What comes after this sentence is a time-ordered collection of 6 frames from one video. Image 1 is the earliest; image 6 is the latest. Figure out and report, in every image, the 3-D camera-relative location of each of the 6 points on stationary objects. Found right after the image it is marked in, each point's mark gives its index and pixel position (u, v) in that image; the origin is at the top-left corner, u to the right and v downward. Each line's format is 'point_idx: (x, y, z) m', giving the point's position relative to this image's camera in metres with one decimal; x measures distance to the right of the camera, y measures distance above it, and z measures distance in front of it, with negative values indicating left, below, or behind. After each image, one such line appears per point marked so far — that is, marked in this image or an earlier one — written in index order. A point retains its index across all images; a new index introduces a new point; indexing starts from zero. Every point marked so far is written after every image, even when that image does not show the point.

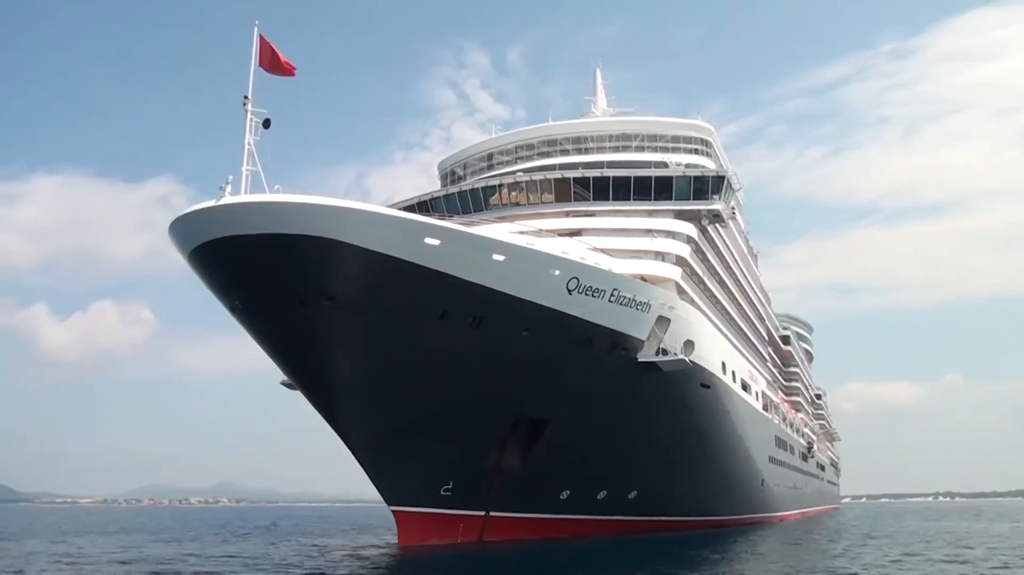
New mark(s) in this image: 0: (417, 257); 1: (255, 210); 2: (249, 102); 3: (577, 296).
0: (-1.8, +0.5, +12.8) m
1: (-4.1, +1.2, +12.0) m
2: (-4.3, +3.0, +12.3) m
3: (+1.2, -0.2, +14.8) m
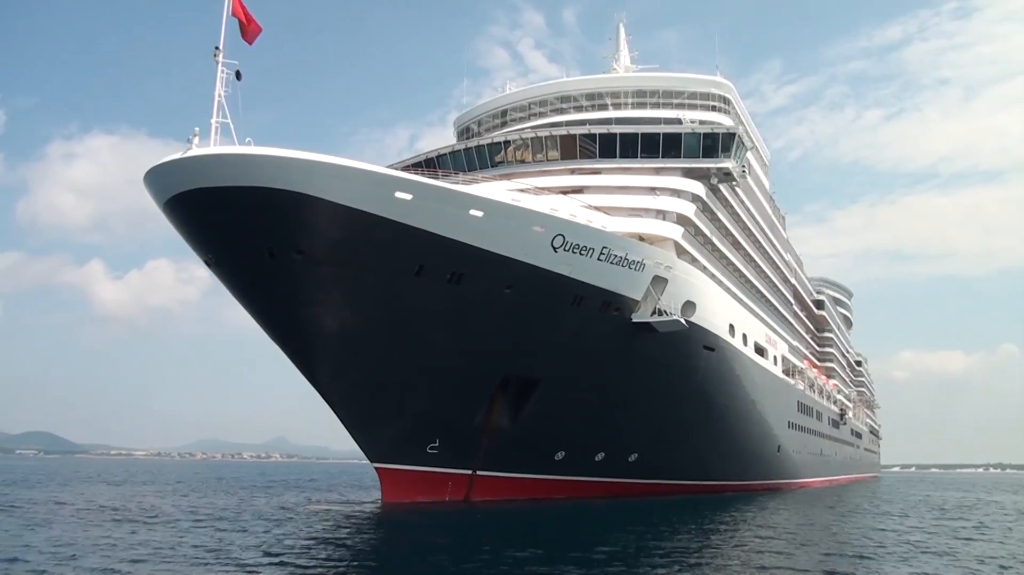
0: (-2.1, +1.2, +12.6) m
1: (-4.6, +1.9, +11.9) m
2: (-4.6, +3.7, +12.1) m
3: (+0.9, +0.6, +14.5) m
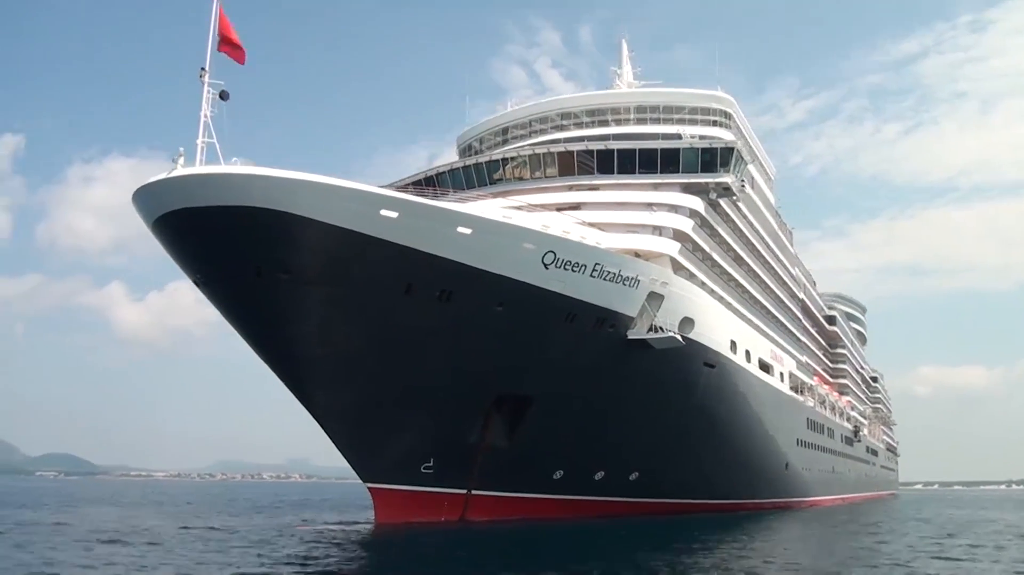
0: (-2.3, +0.9, +12.6) m
1: (-4.8, +1.6, +11.9) m
2: (-4.9, +3.4, +12.2) m
3: (+0.8, +0.3, +14.4) m
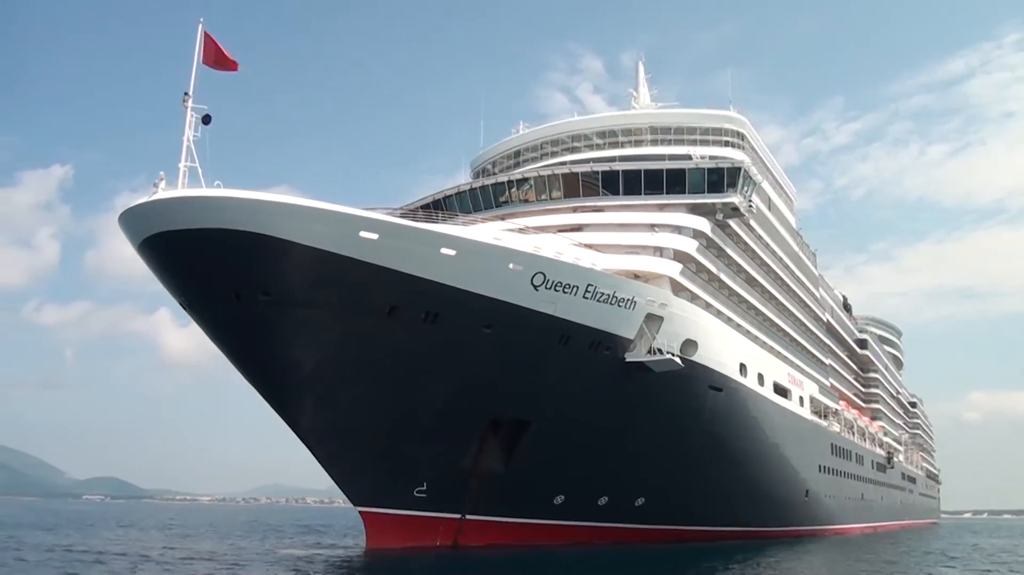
0: (-2.6, +0.6, +12.6) m
1: (-5.1, +1.3, +12.0) m
2: (-5.1, +3.0, +12.4) m
3: (+0.6, -0.1, +14.2) m
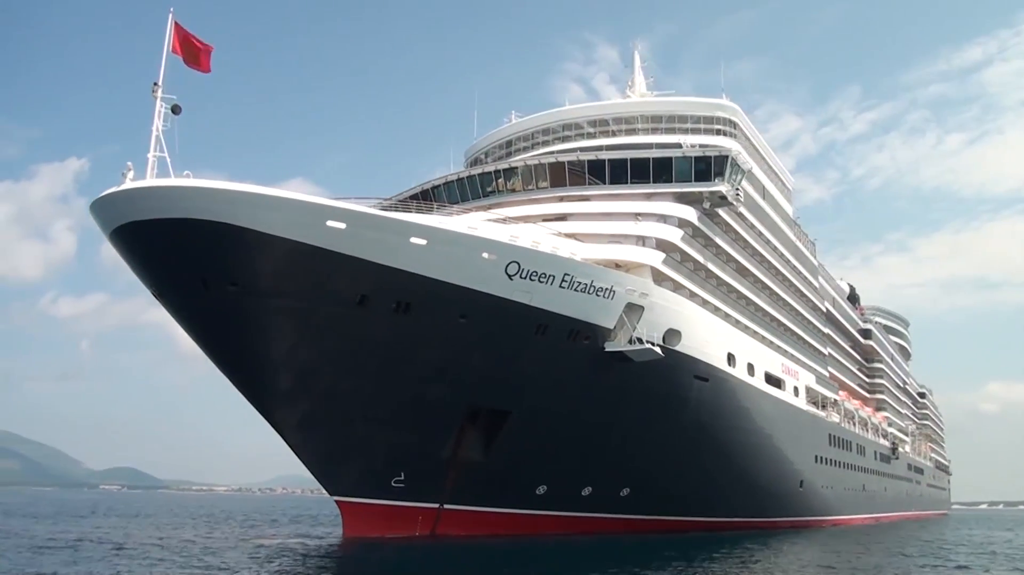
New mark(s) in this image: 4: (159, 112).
0: (-3.1, +0.7, +12.5) m
1: (-5.5, +1.4, +12.0) m
2: (-5.6, +3.2, +12.3) m
3: (+0.2, +0.1, +14.1) m
4: (-5.6, +2.8, +12.2) m
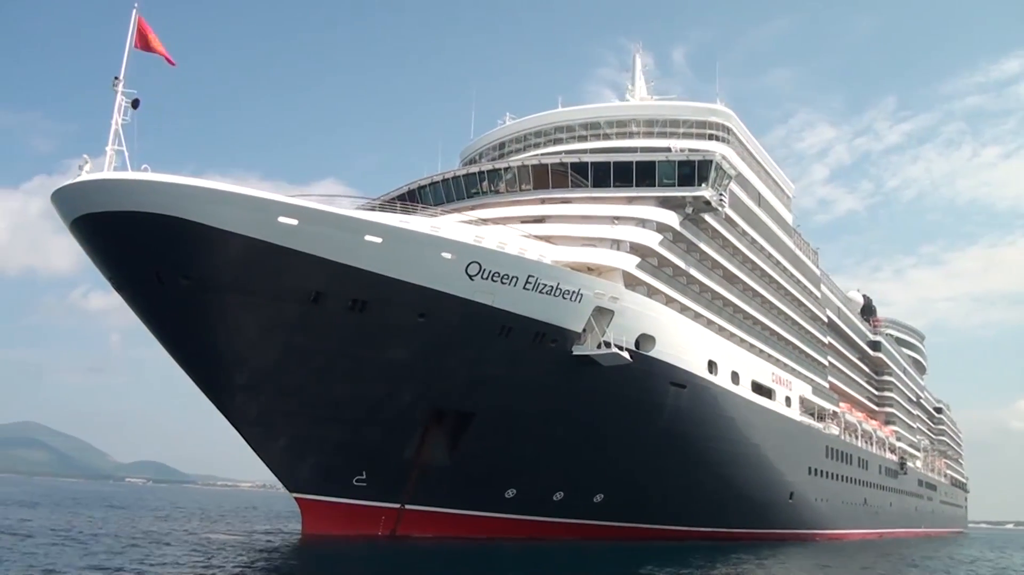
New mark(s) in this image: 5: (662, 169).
0: (-3.8, +0.8, +12.6) m
1: (-6.2, +1.6, +12.1) m
2: (-6.3, +3.3, +12.4) m
3: (-0.5, +0.1, +14.0) m
4: (-6.2, +2.9, +12.3) m
5: (+3.9, +3.1, +20.0) m
